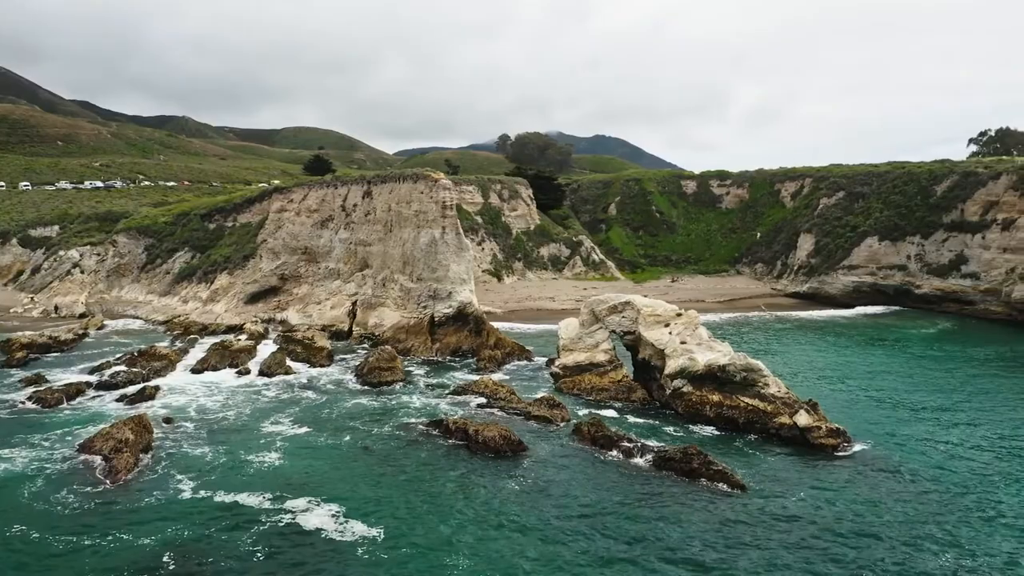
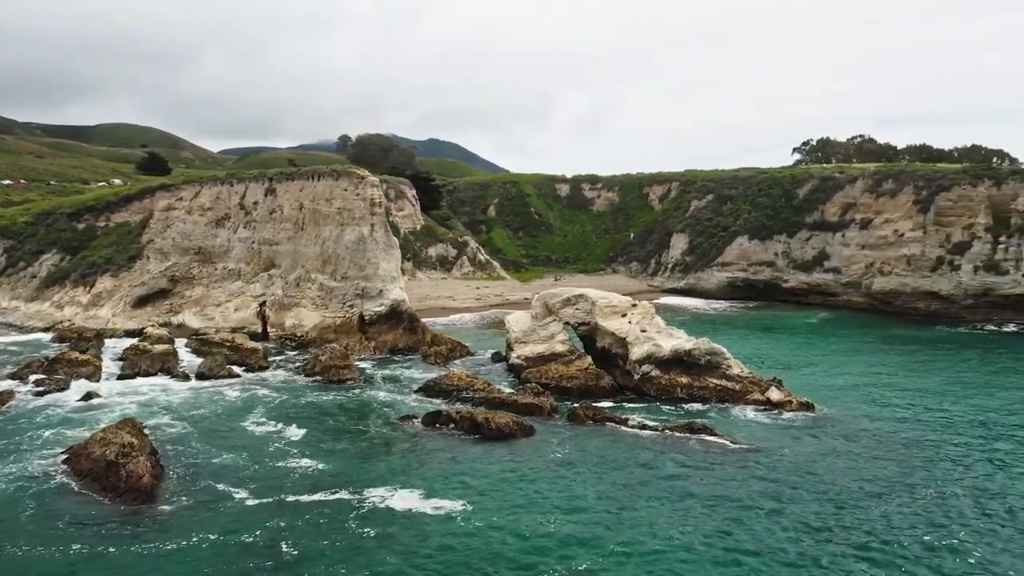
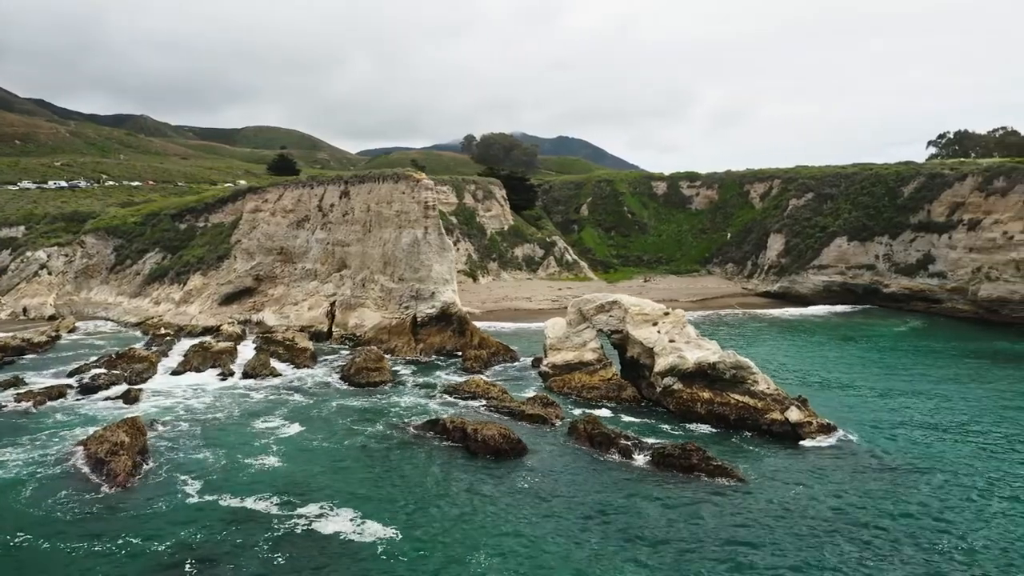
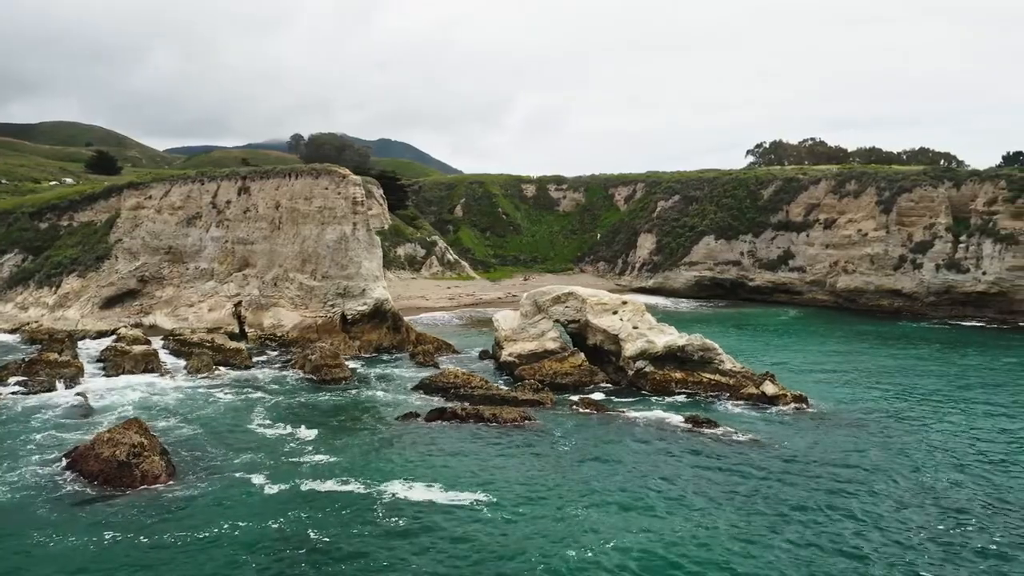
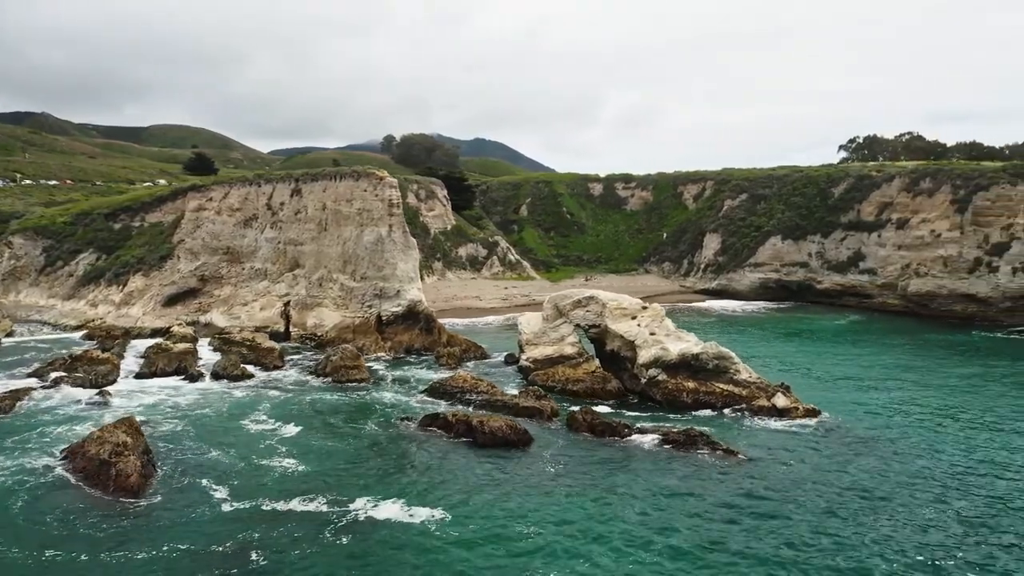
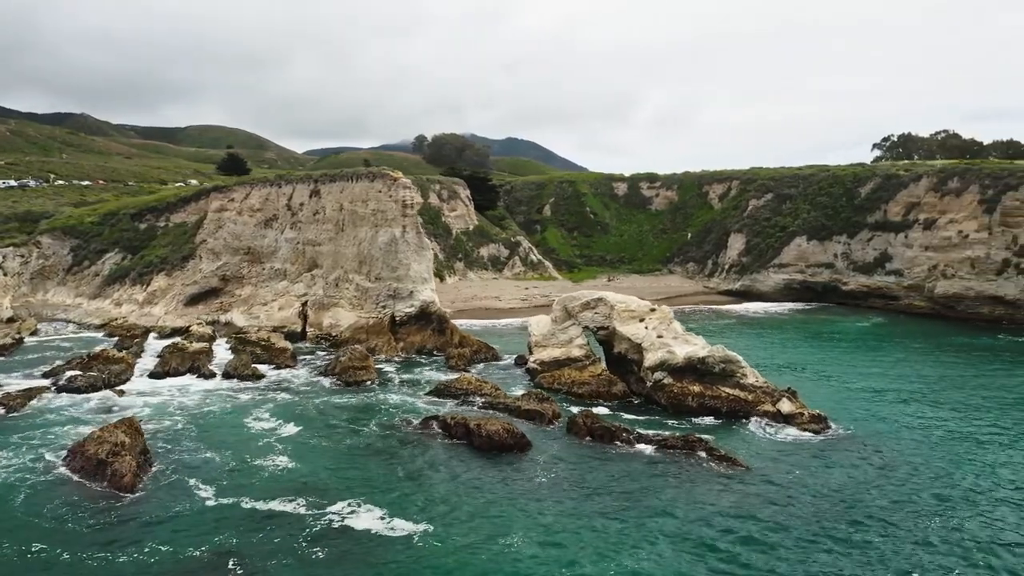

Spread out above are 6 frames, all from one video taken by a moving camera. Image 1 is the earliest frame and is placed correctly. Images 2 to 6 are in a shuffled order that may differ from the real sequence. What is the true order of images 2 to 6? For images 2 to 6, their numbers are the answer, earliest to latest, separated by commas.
3, 6, 5, 2, 4
